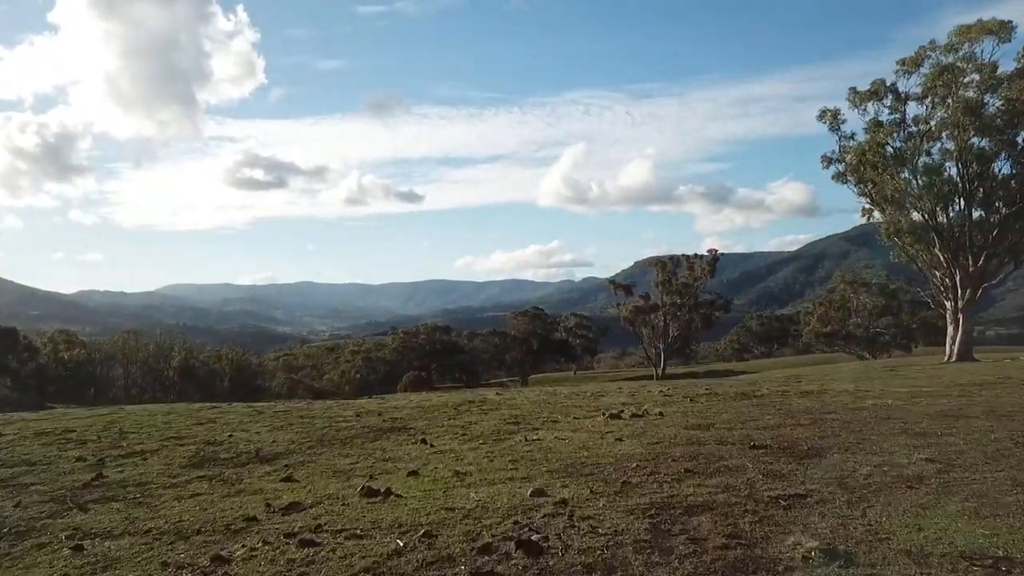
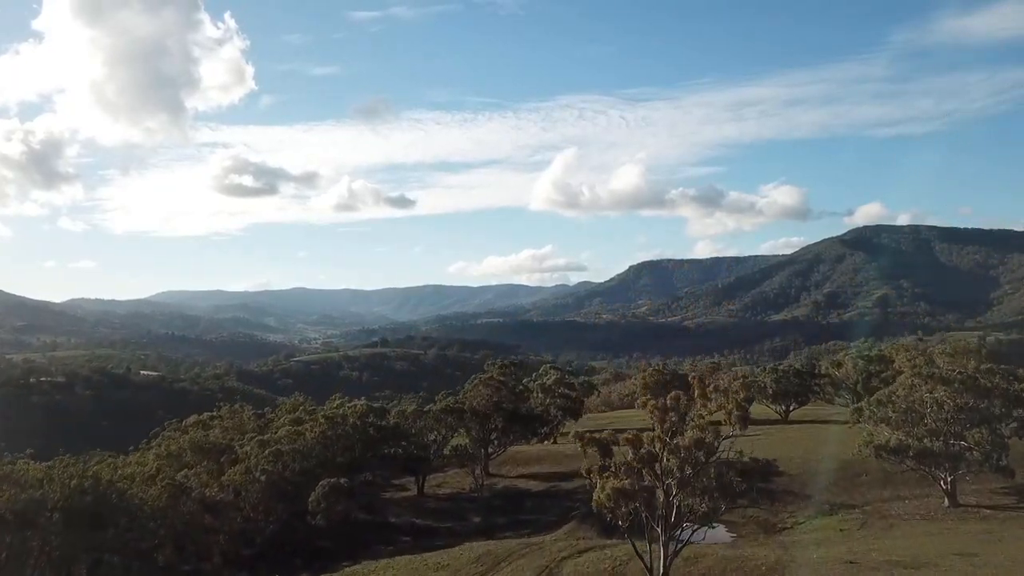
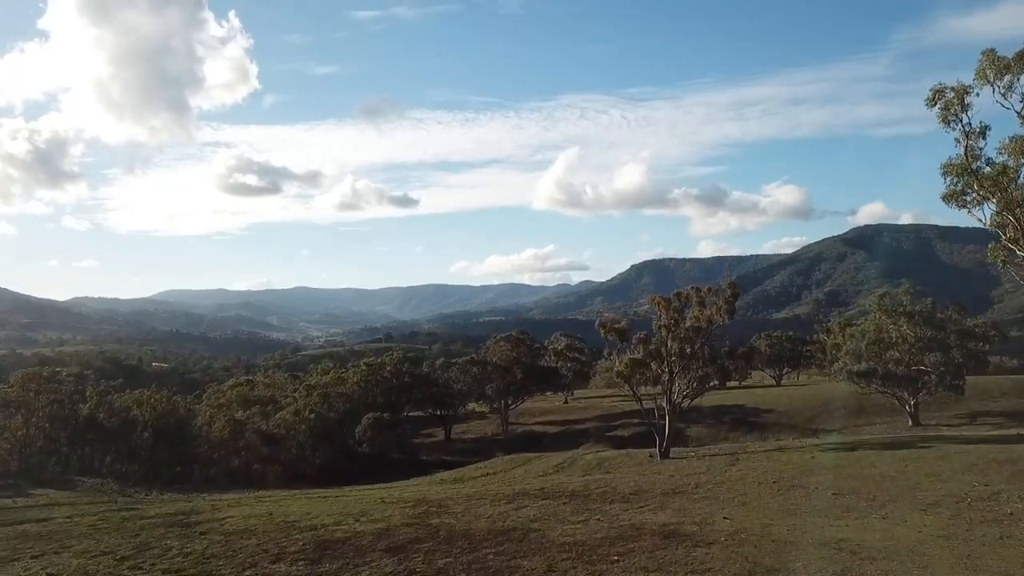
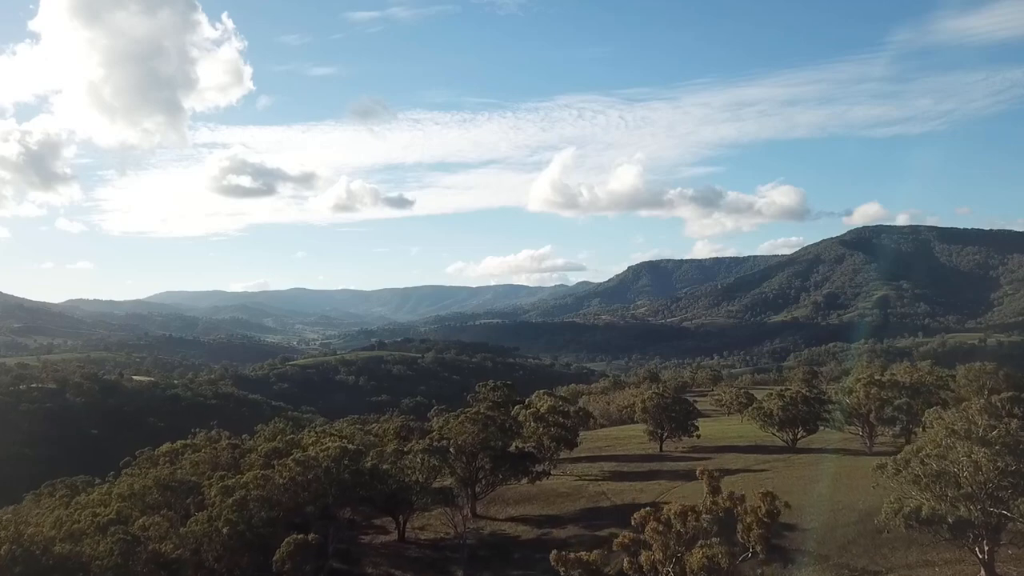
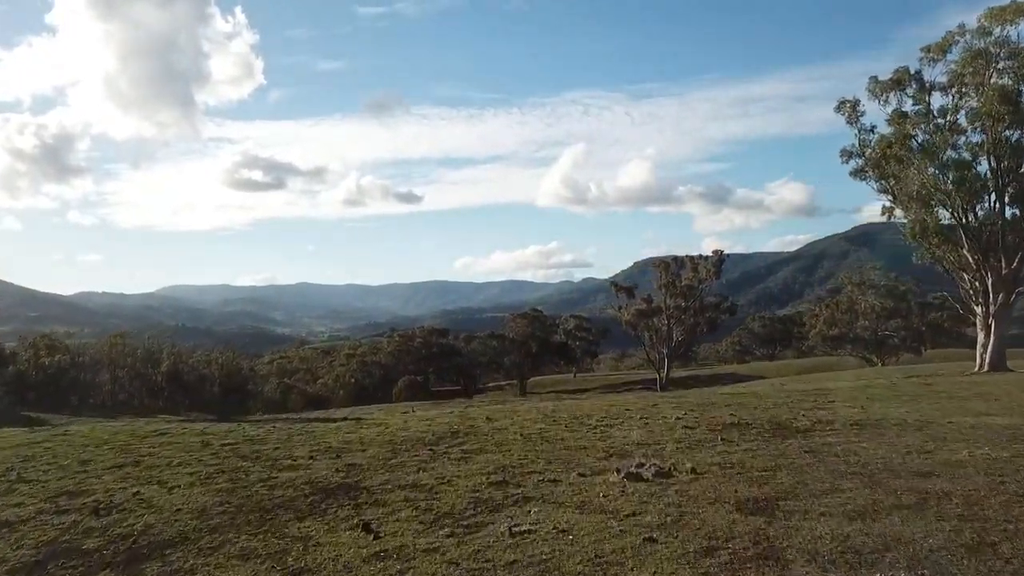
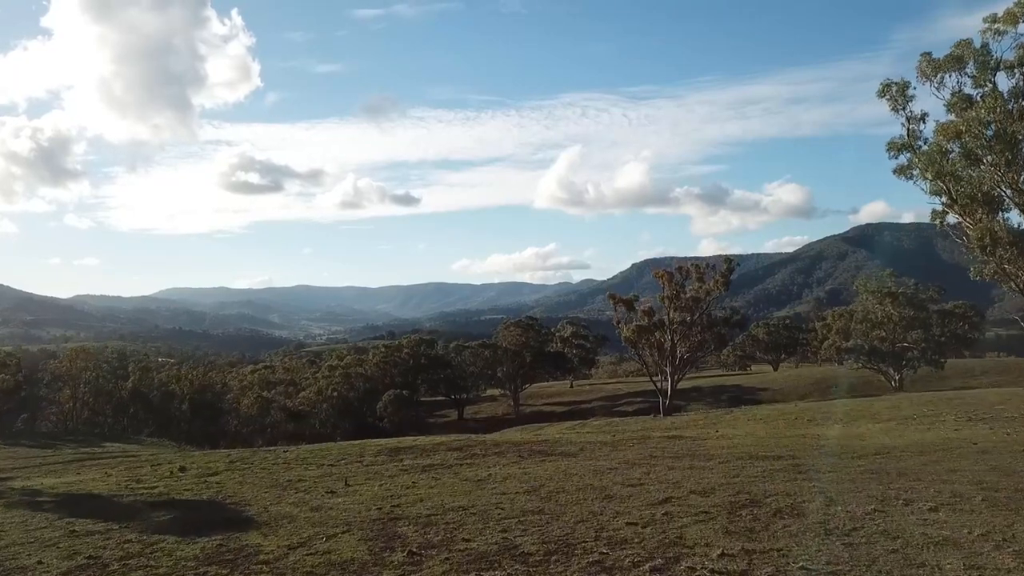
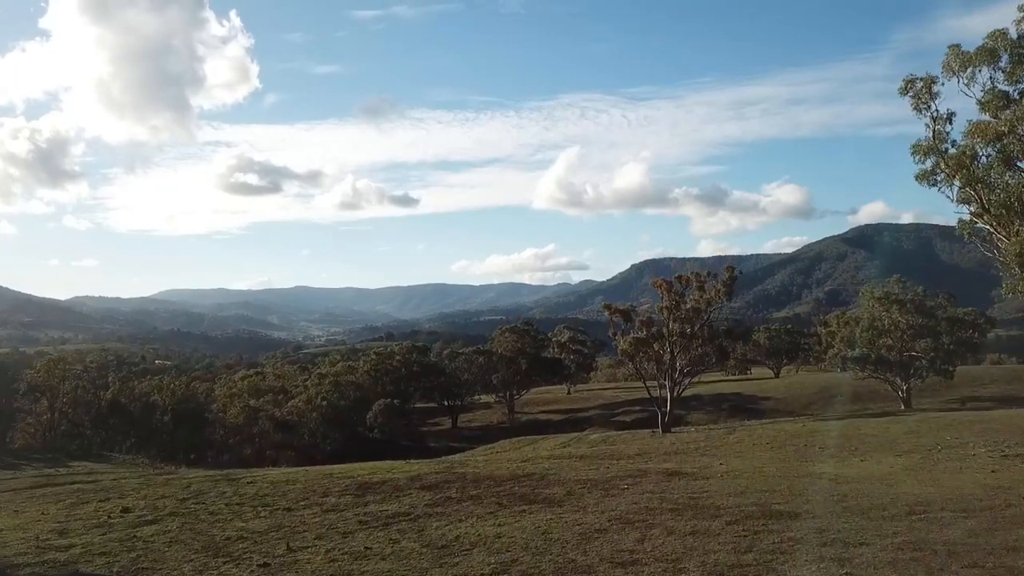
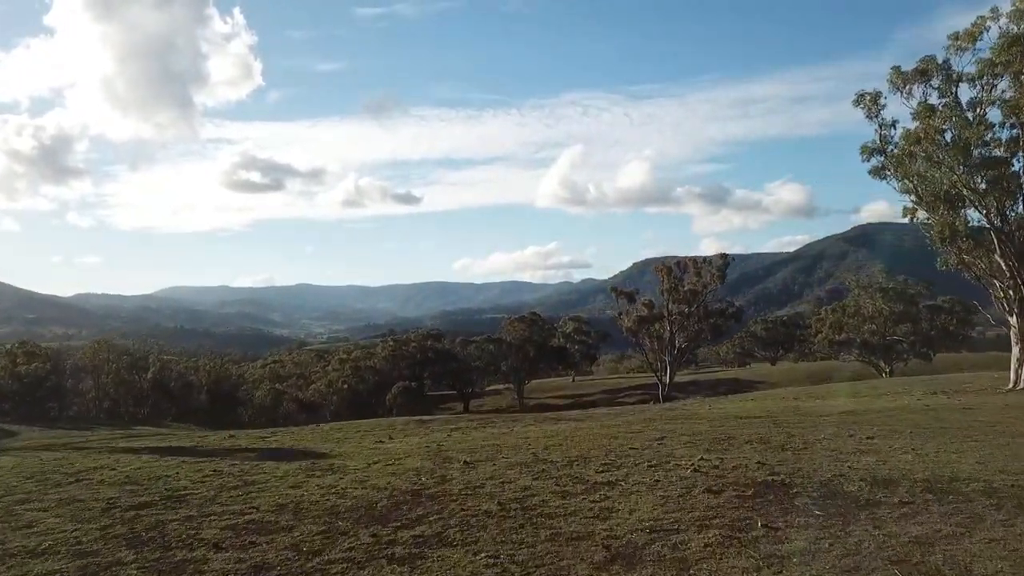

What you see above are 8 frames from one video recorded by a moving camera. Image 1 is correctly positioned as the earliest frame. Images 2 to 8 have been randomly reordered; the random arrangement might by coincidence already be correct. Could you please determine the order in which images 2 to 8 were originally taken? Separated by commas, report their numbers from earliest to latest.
5, 8, 6, 7, 3, 2, 4
